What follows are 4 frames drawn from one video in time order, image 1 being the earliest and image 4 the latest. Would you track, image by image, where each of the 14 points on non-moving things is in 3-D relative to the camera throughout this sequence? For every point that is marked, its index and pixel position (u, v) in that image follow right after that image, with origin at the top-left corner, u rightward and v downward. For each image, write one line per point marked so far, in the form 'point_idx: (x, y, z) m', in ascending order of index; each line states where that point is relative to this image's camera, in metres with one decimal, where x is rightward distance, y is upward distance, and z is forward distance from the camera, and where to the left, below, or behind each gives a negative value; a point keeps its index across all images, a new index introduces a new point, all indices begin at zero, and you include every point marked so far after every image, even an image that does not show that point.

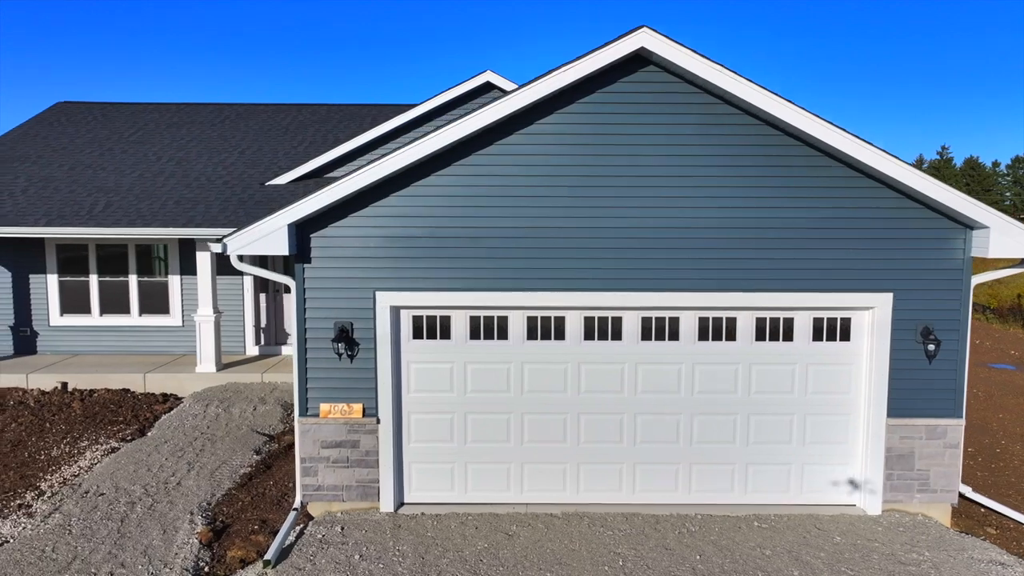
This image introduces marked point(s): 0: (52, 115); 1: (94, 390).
0: (-9.3, +3.5, +13.8) m
1: (-6.5, -1.6, +10.6) m
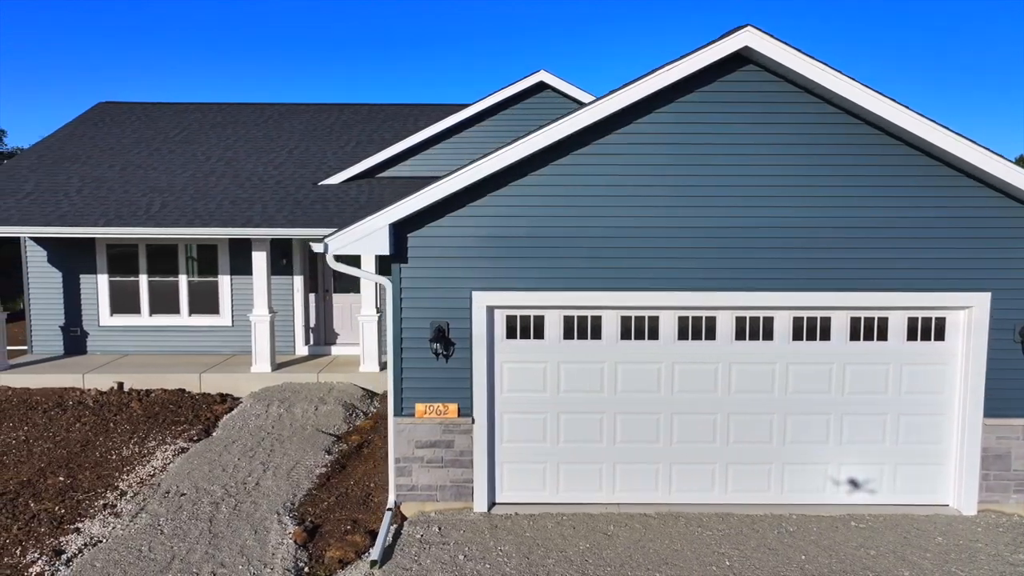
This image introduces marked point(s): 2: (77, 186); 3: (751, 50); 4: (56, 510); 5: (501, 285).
0: (-8.4, +3.5, +13.8) m
1: (-5.6, -1.6, +10.6) m
2: (-7.1, +1.7, +11.1) m
3: (+2.0, +2.0, +5.7) m
4: (-4.6, -2.3, +6.9) m
5: (-0.1, 0.0, +6.1) m
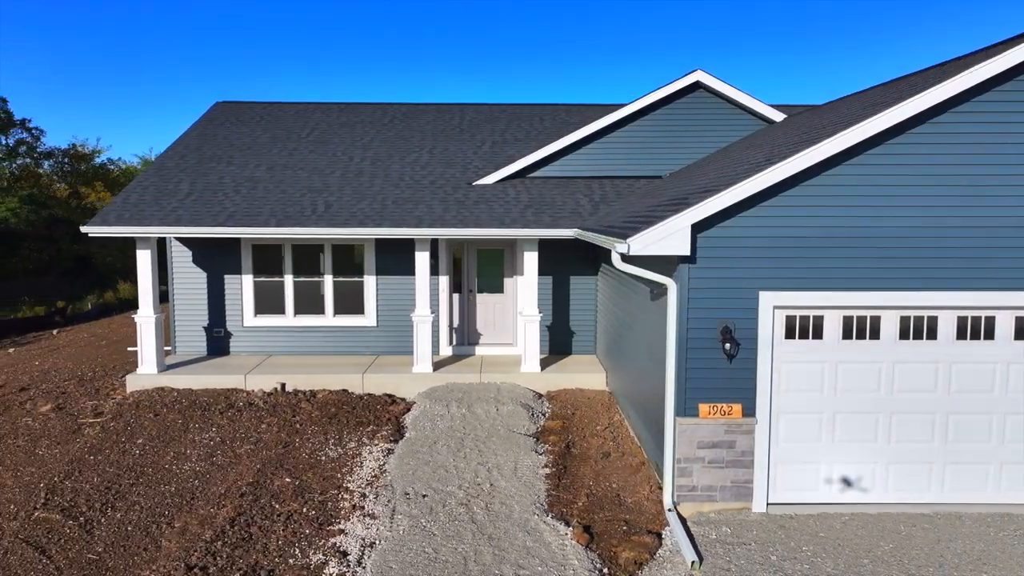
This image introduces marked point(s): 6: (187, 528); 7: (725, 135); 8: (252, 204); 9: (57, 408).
0: (-5.9, +3.5, +13.8) m
1: (-3.1, -1.6, +10.6) m
2: (-4.5, +1.6, +11.0) m
3: (+4.5, +2.0, +5.7) m
4: (-2.1, -2.3, +6.9) m
5: (+2.4, 0.0, +6.1) m
6: (-3.1, -2.3, +6.6) m
7: (+3.6, +2.5, +11.4) m
8: (-4.0, +1.3, +10.5) m
9: (-6.9, -1.8, +10.3) m
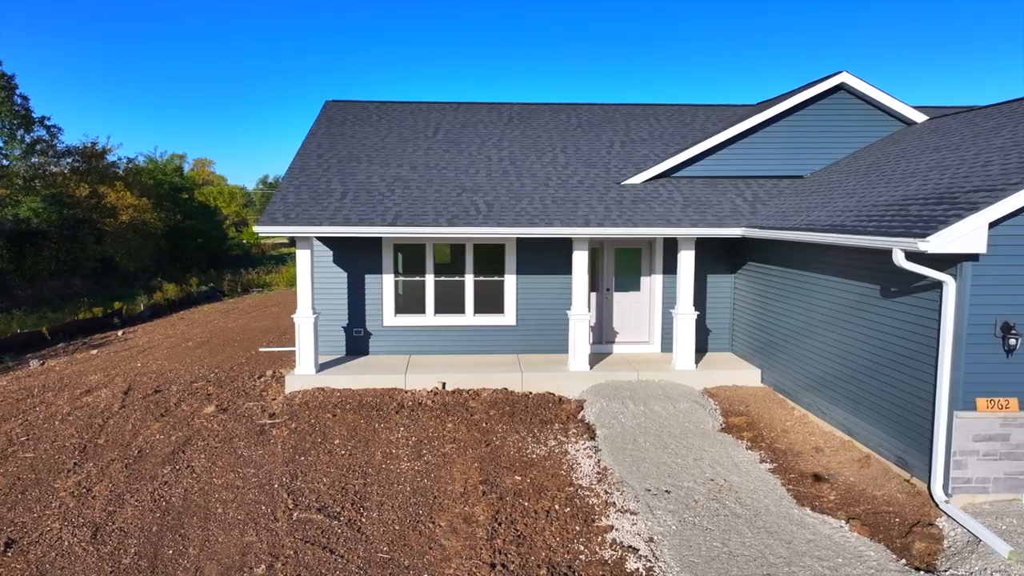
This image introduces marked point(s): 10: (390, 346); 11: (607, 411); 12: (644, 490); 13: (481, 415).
0: (-3.5, +3.5, +13.7) m
1: (-0.6, -1.6, +10.6) m
2: (-2.1, +1.7, +11.0) m
3: (+7.1, +2.0, +5.9) m
4: (+0.5, -2.2, +7.0) m
5: (+5.0, +0.1, +6.2) m
6: (-0.5, -2.3, +6.6) m
7: (+6.0, +2.6, +11.6) m
8: (-1.5, +1.3, +10.5) m
9: (-4.4, -1.8, +10.2) m
10: (-2.1, -1.0, +11.9) m
11: (+1.3, -1.7, +9.6) m
12: (+1.4, -2.2, +7.3) m
13: (-0.4, -1.8, +9.6) m
